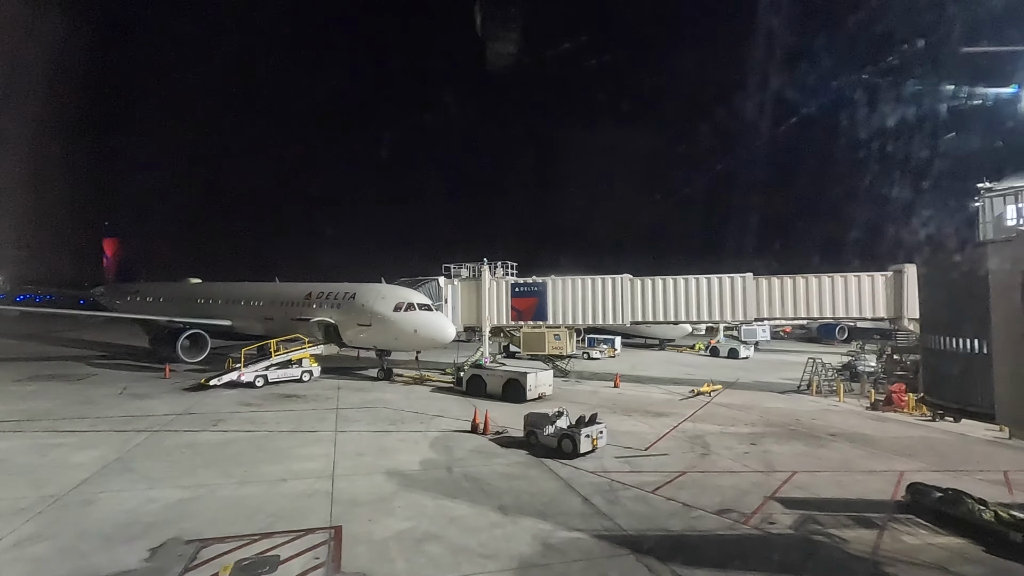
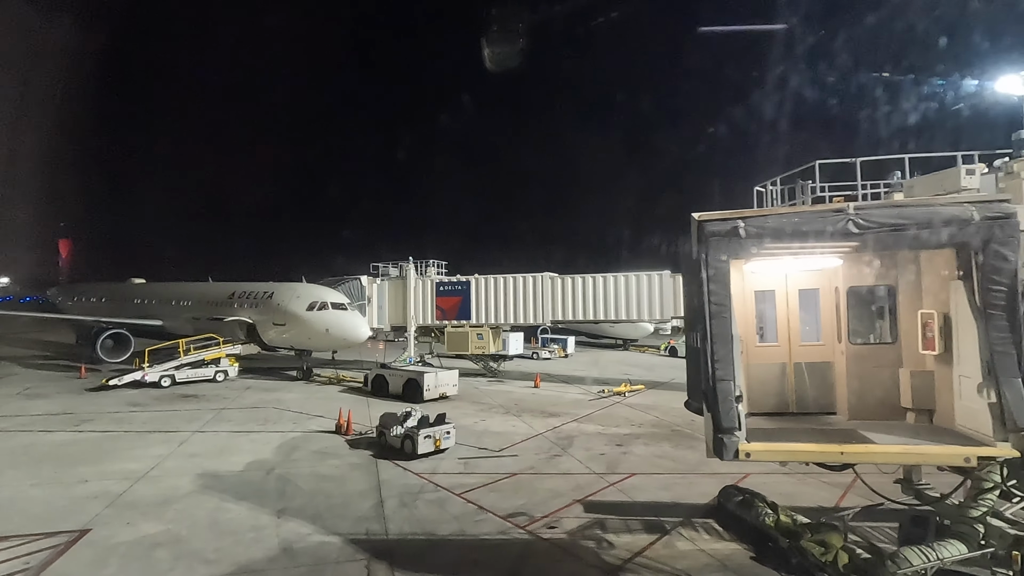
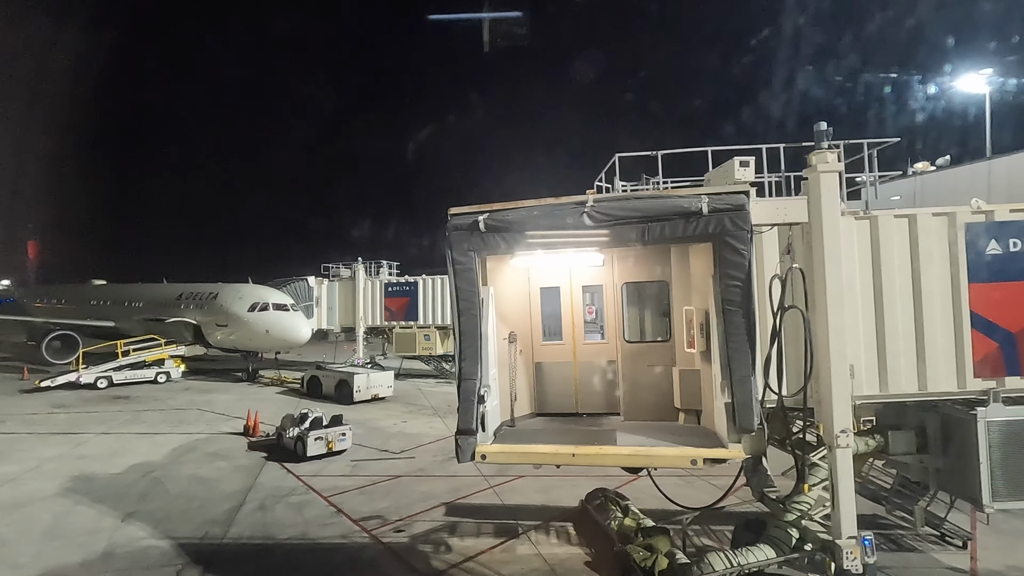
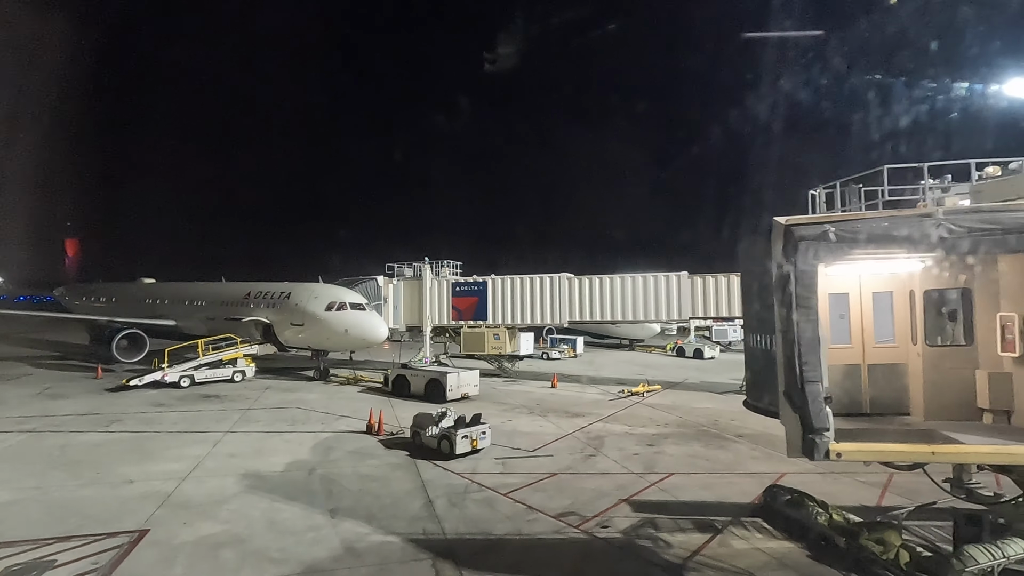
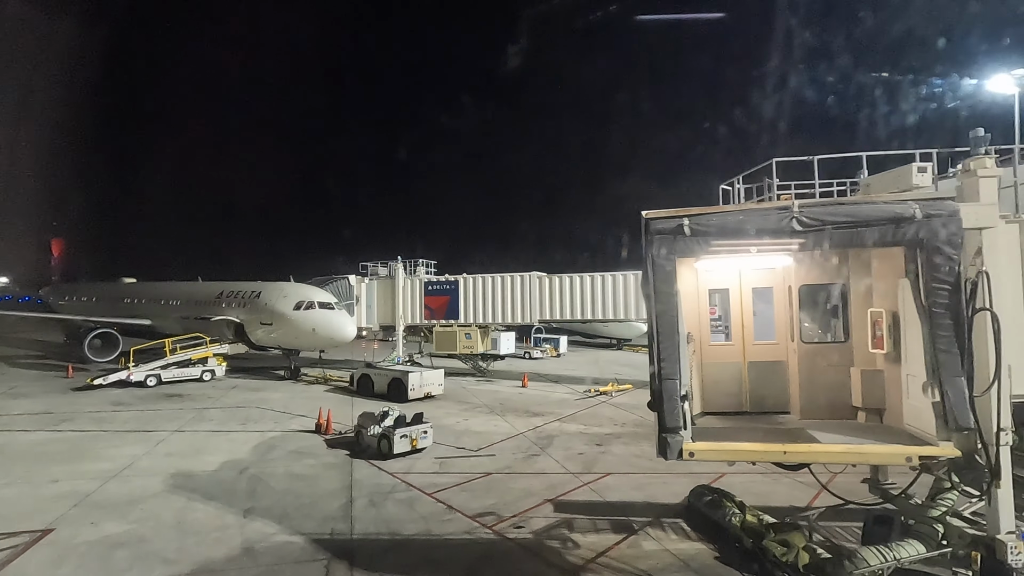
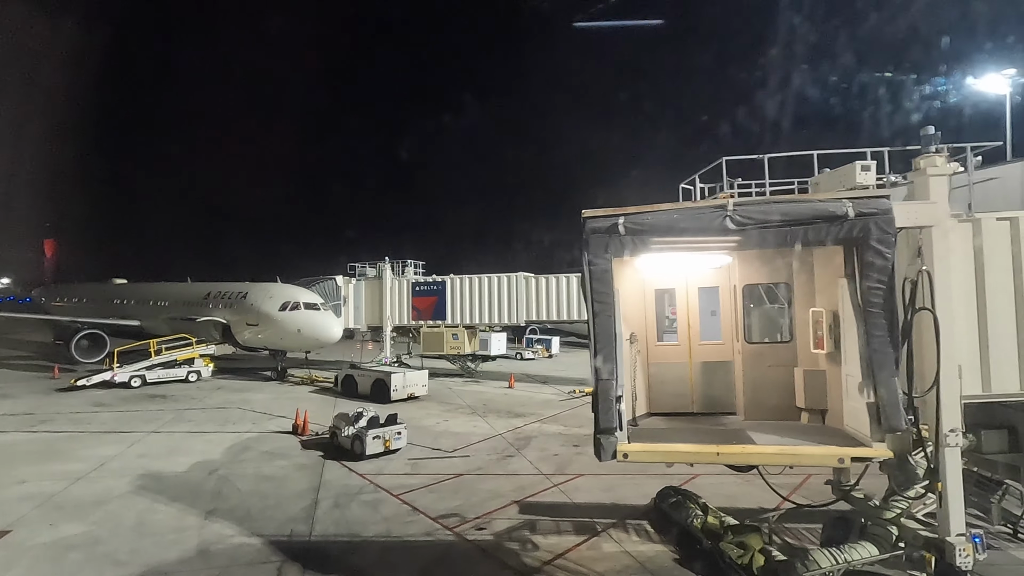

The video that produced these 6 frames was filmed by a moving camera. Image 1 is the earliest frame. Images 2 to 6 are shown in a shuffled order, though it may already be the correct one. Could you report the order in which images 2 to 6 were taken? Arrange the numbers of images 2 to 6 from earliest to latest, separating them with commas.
4, 2, 5, 6, 3
